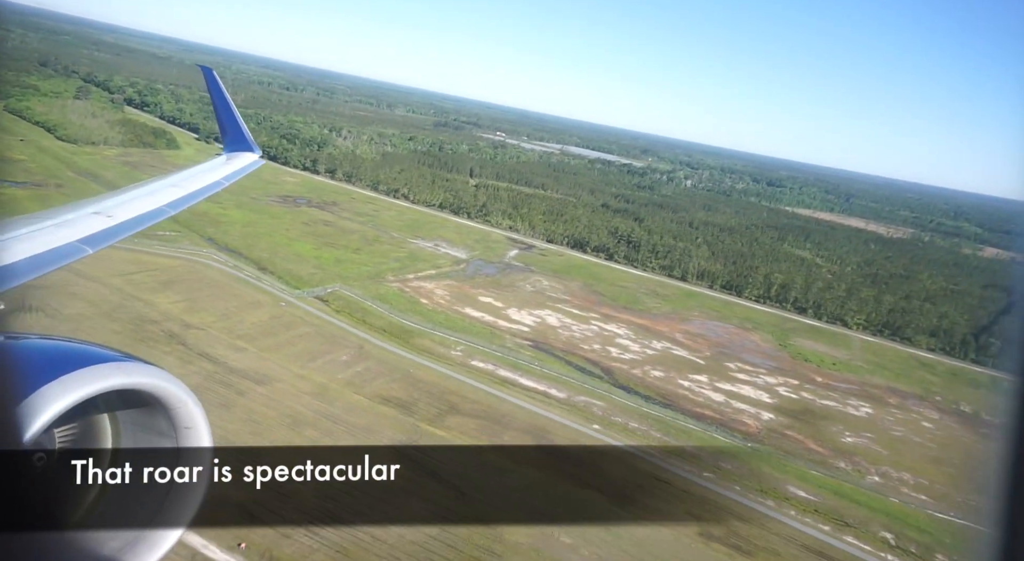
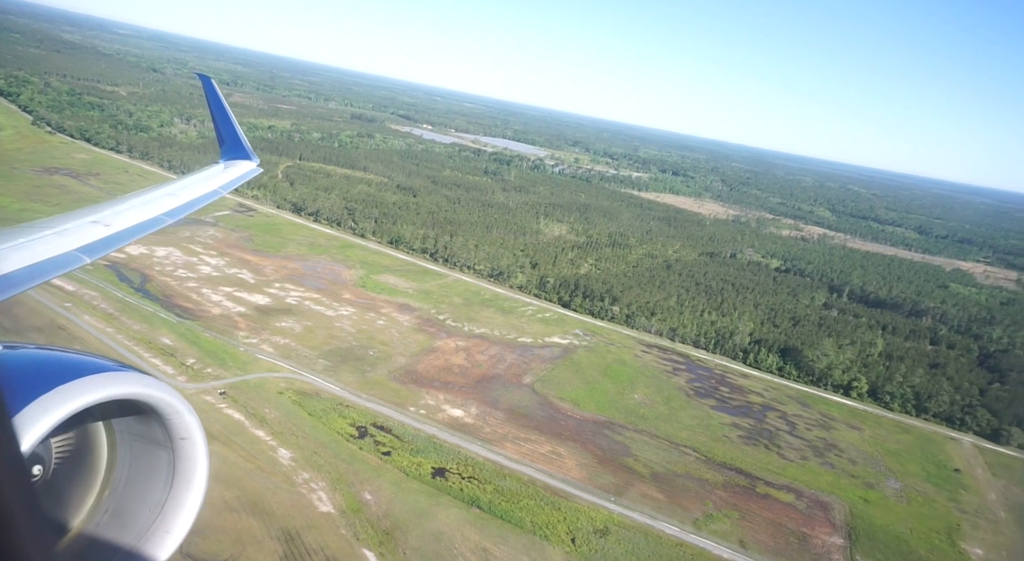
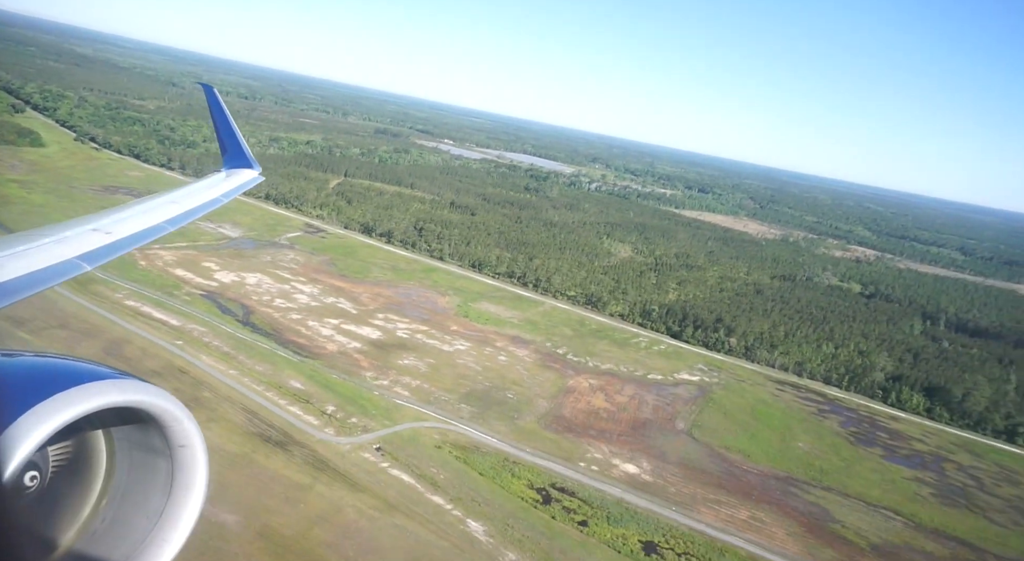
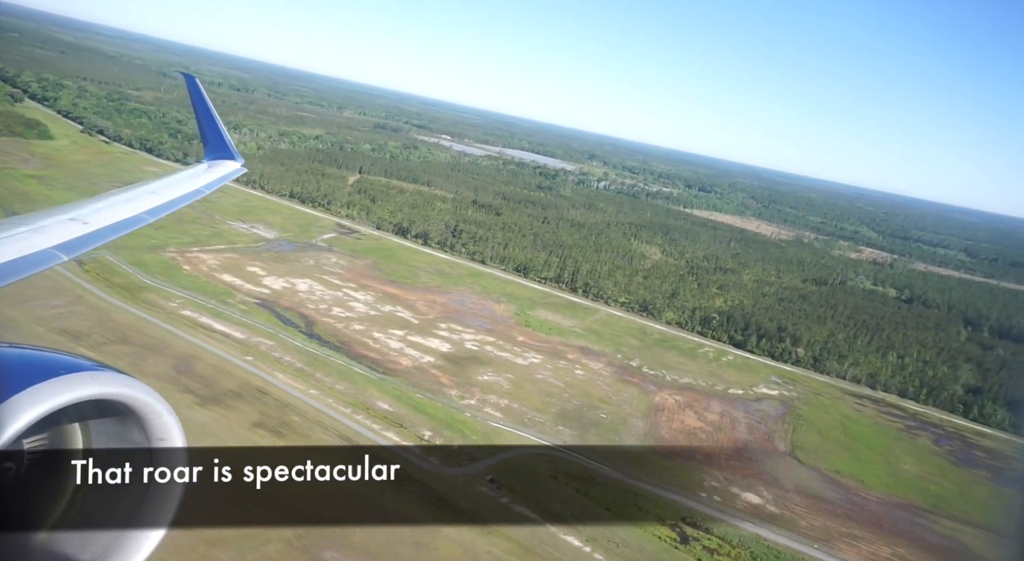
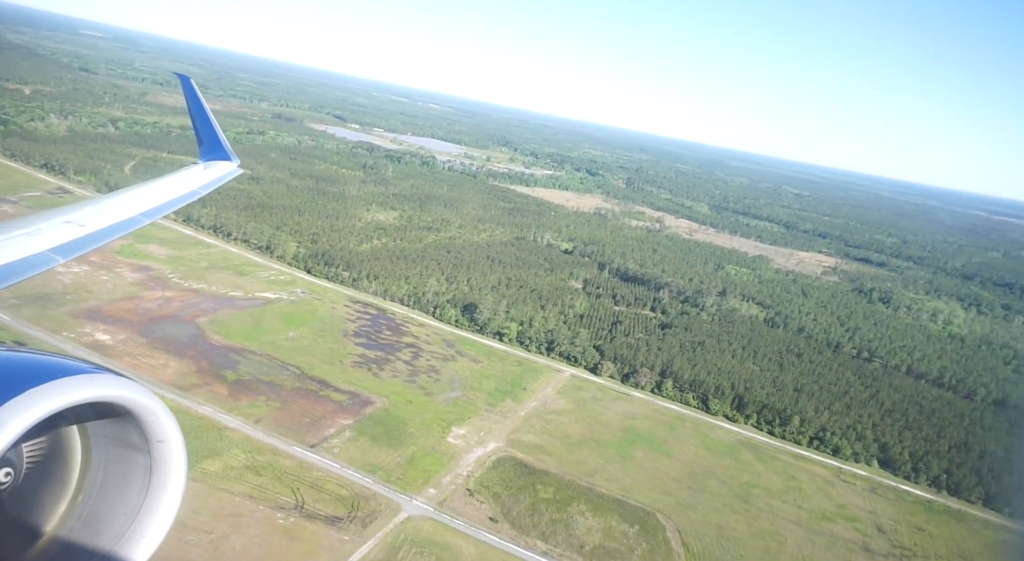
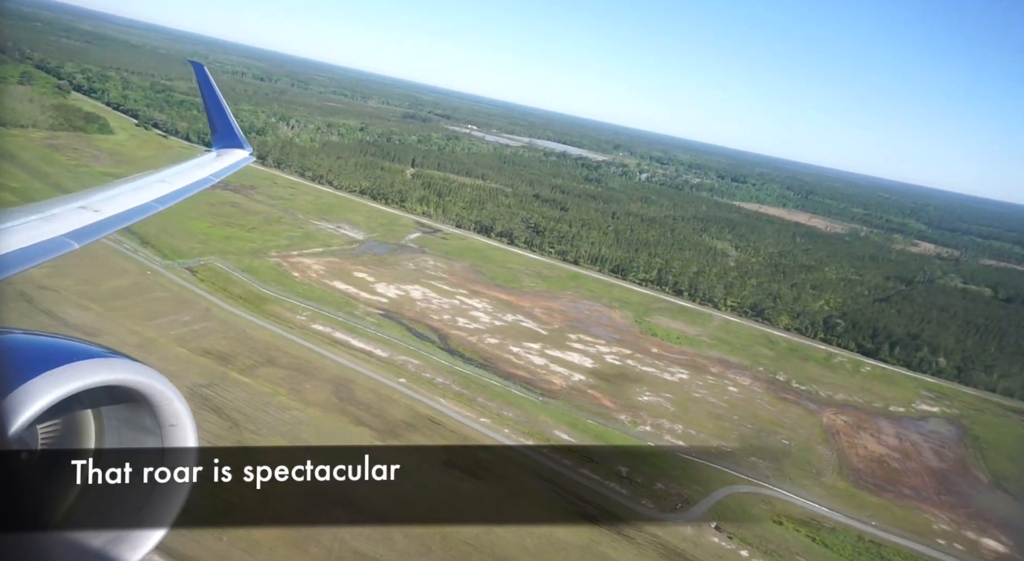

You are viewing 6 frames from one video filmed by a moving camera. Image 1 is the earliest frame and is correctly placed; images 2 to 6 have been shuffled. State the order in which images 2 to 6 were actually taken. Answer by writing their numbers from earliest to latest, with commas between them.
6, 4, 3, 2, 5
